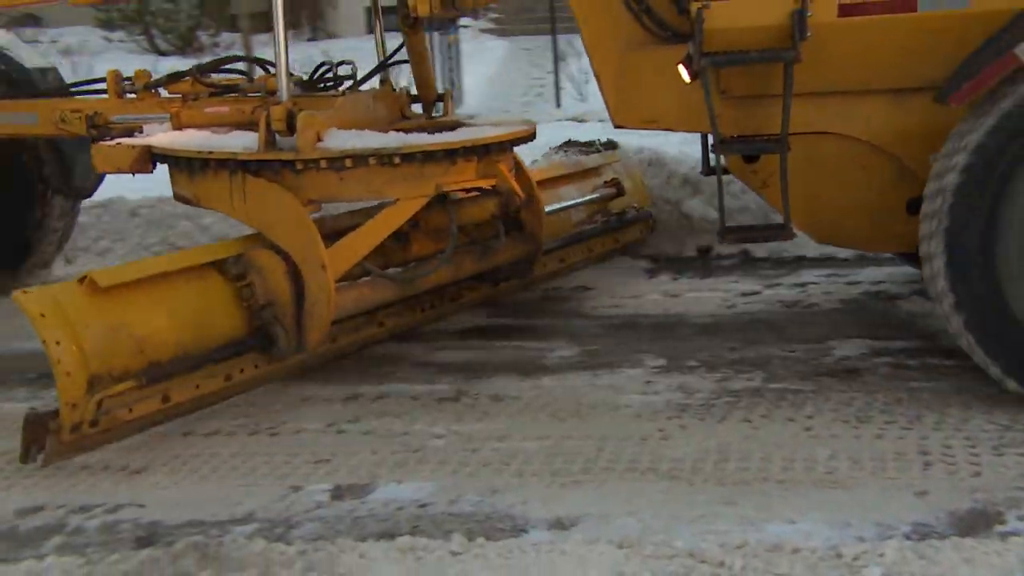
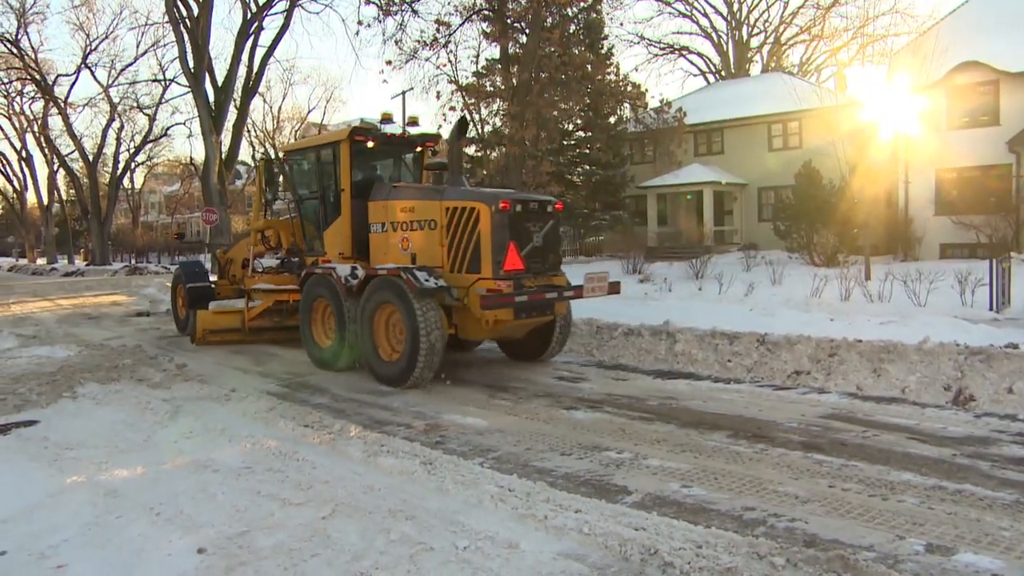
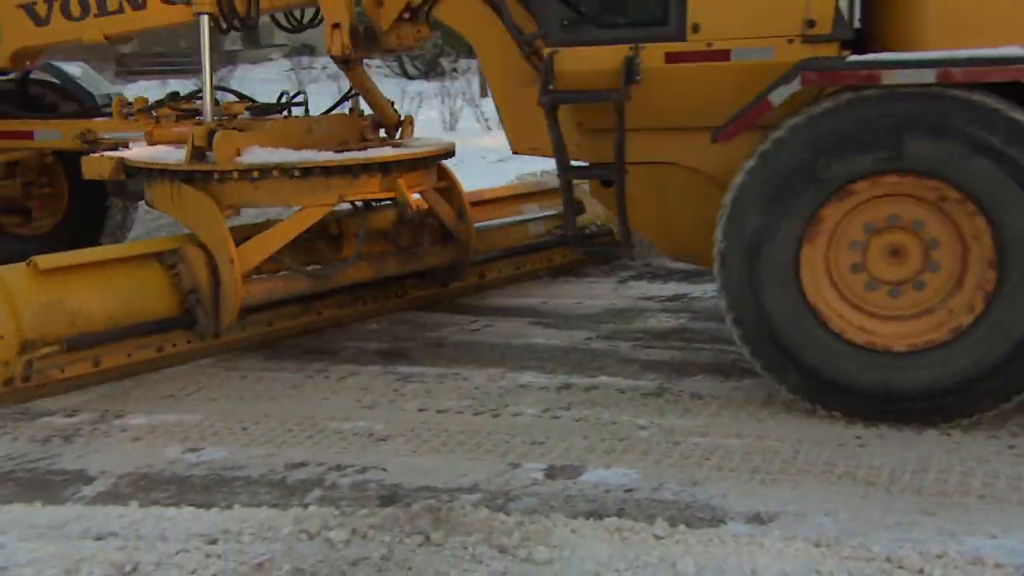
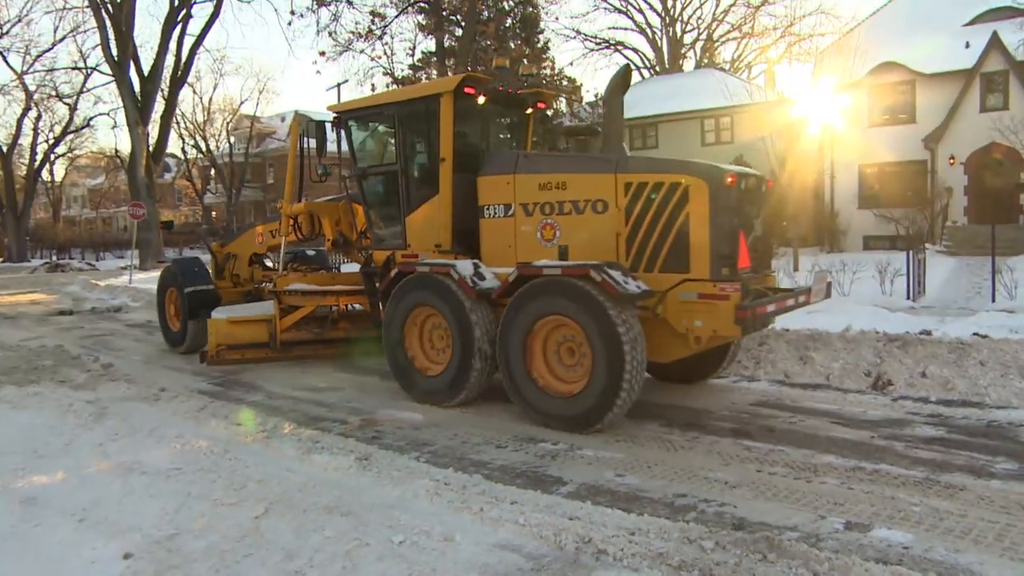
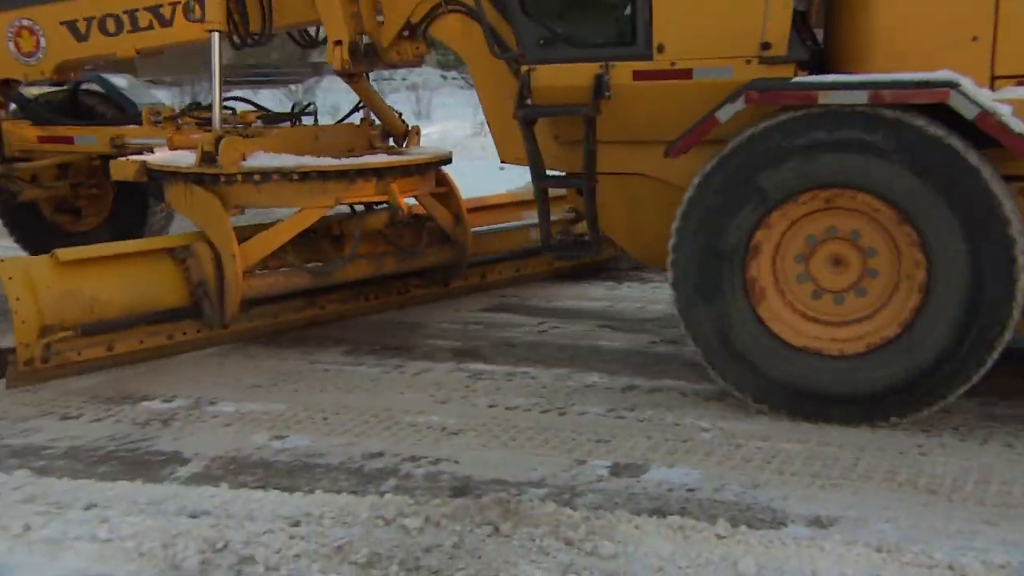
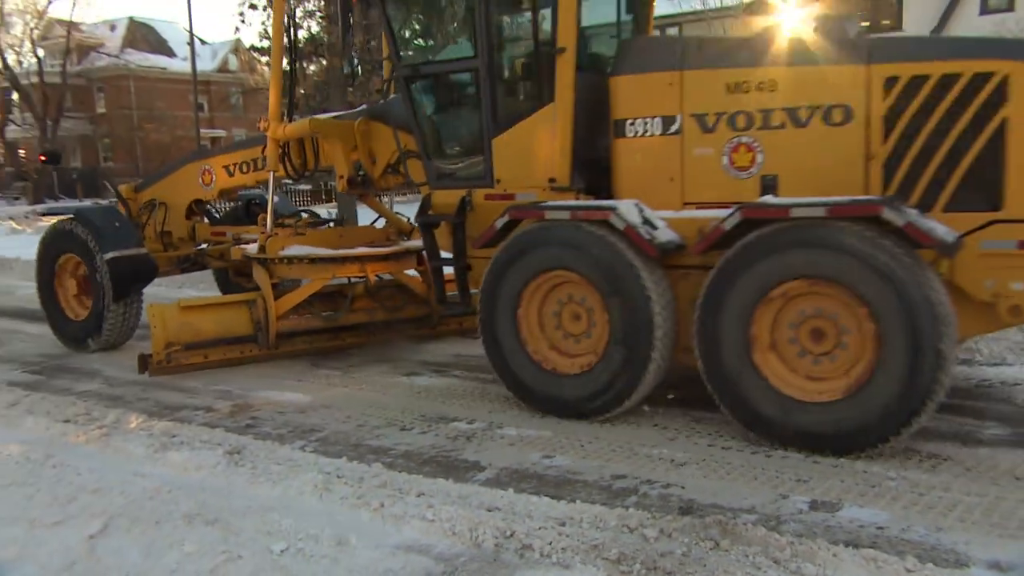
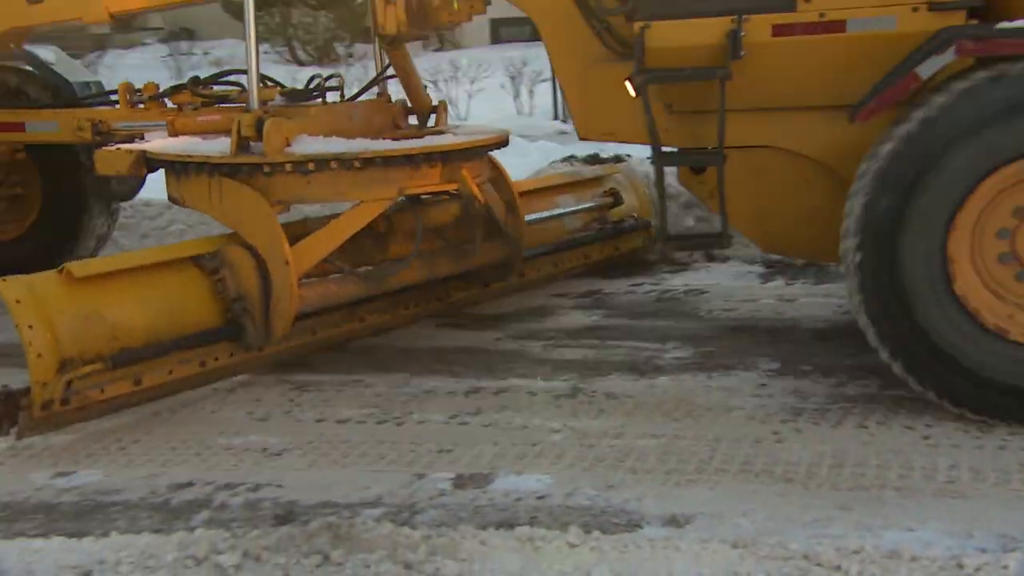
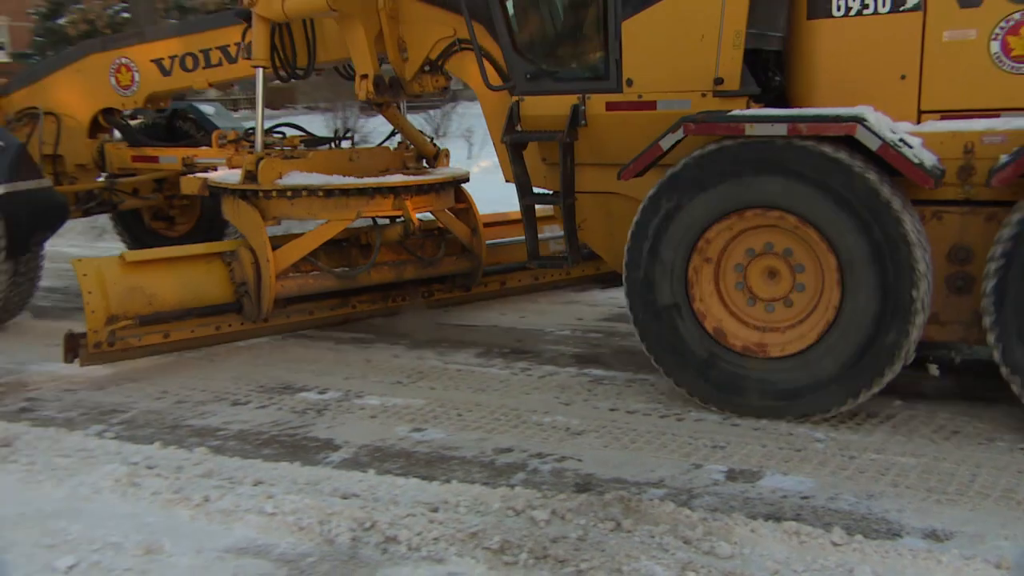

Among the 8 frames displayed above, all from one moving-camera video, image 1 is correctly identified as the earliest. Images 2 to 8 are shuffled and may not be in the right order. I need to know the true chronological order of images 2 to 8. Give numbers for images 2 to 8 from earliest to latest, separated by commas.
7, 3, 5, 8, 6, 4, 2
